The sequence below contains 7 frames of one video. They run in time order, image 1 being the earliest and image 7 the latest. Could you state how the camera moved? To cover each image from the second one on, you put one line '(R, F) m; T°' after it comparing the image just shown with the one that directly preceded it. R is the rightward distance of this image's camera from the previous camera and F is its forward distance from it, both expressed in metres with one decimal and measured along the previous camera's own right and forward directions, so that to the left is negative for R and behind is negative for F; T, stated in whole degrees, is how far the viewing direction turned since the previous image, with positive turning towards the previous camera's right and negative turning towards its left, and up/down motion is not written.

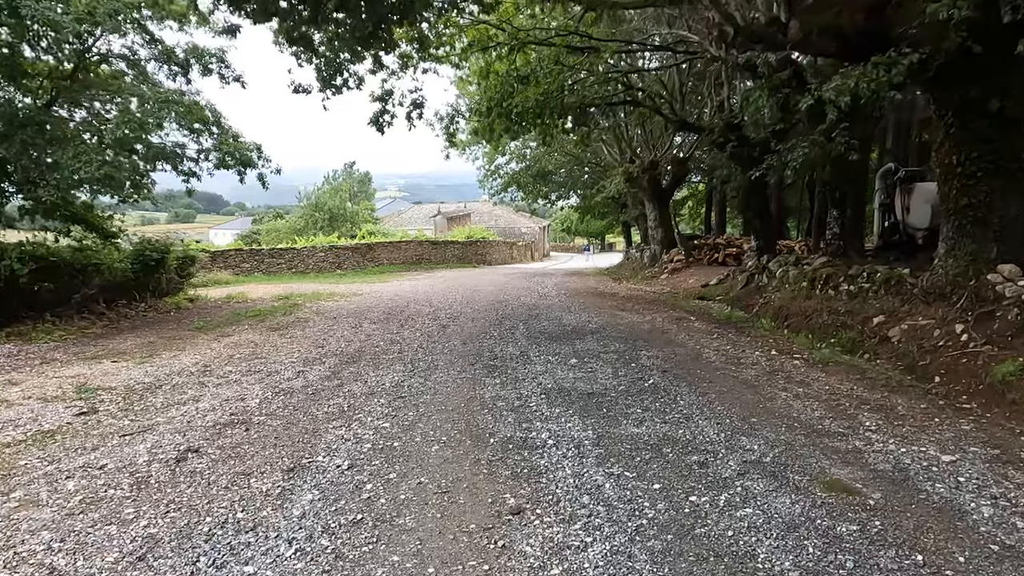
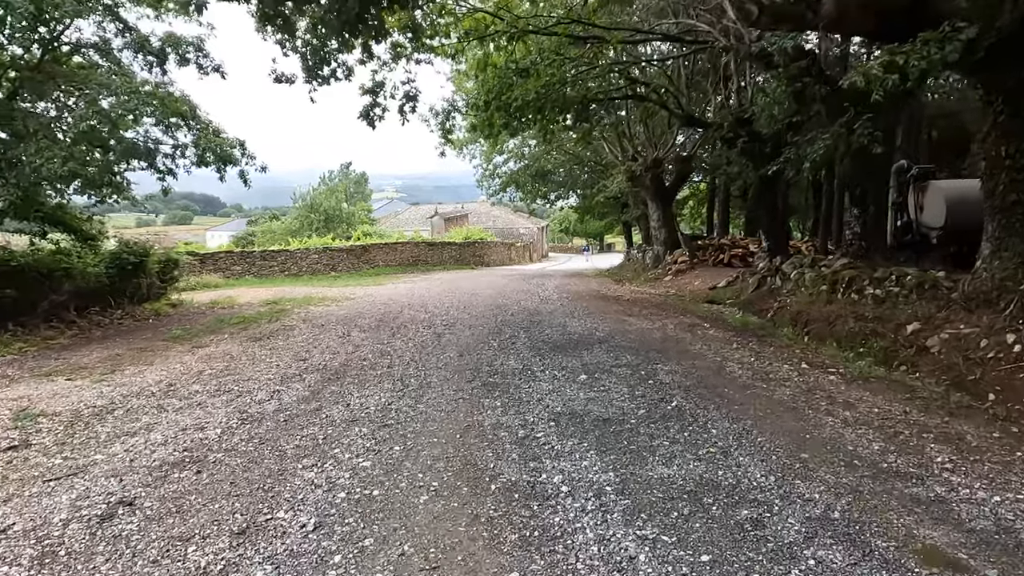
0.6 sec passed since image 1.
(0.0, +0.6) m; 0°
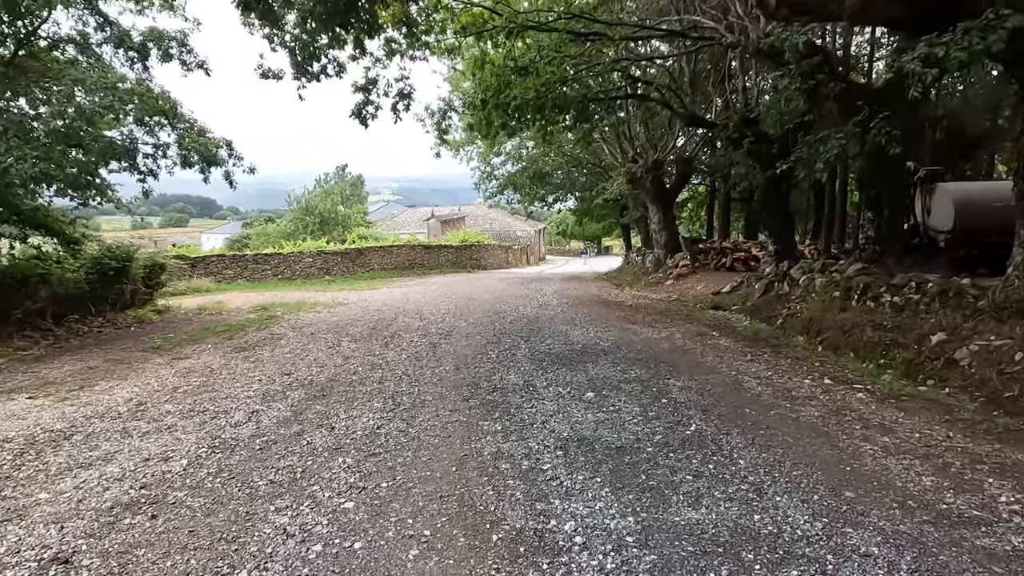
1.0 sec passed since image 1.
(0.0, +0.4) m; 0°
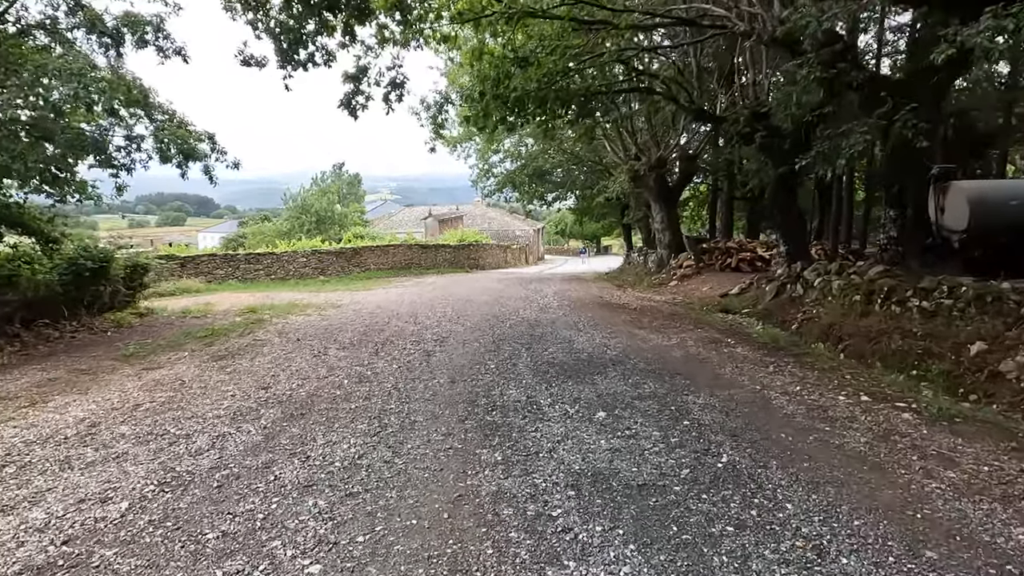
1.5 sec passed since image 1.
(0.0, +0.5) m; 0°
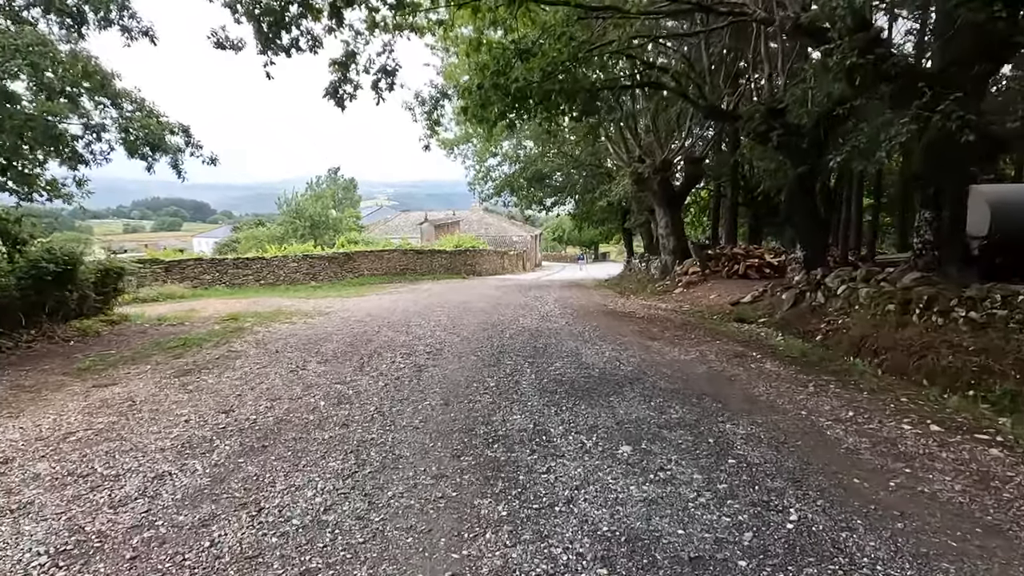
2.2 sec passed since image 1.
(0.0, +0.7) m; 0°
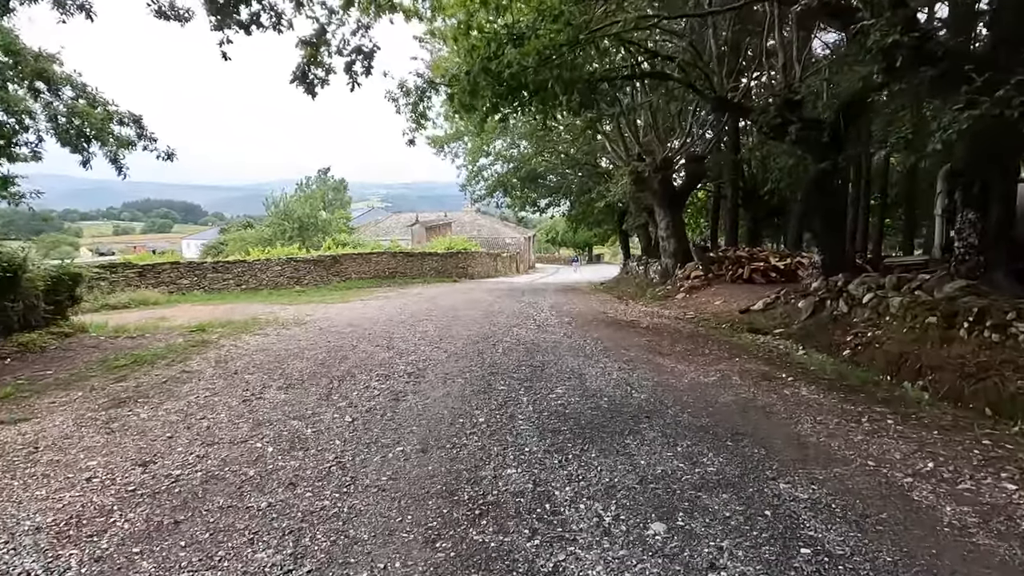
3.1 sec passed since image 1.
(0.0, +0.8) m; +1°
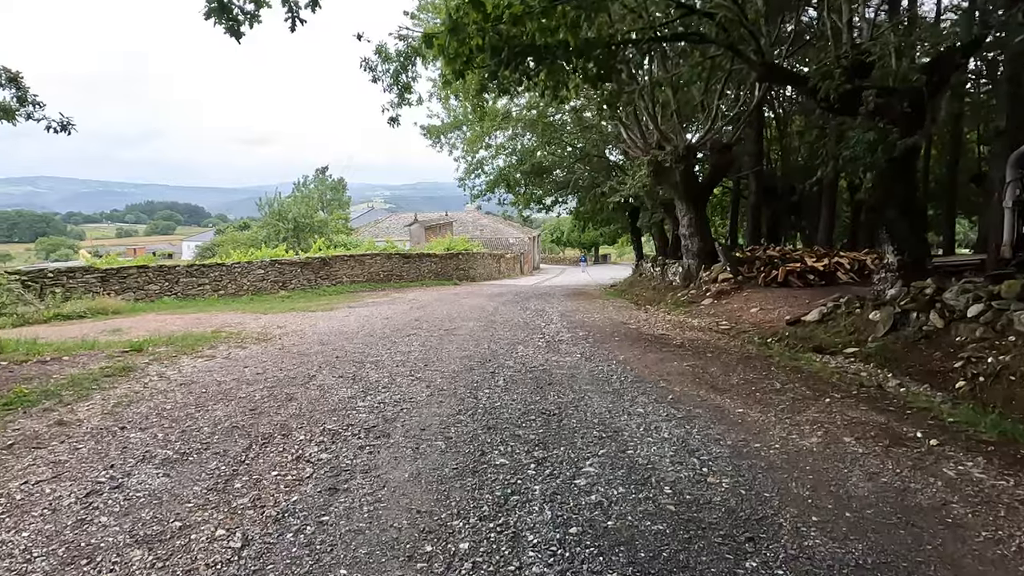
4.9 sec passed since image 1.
(0.0, +1.8) m; 0°
